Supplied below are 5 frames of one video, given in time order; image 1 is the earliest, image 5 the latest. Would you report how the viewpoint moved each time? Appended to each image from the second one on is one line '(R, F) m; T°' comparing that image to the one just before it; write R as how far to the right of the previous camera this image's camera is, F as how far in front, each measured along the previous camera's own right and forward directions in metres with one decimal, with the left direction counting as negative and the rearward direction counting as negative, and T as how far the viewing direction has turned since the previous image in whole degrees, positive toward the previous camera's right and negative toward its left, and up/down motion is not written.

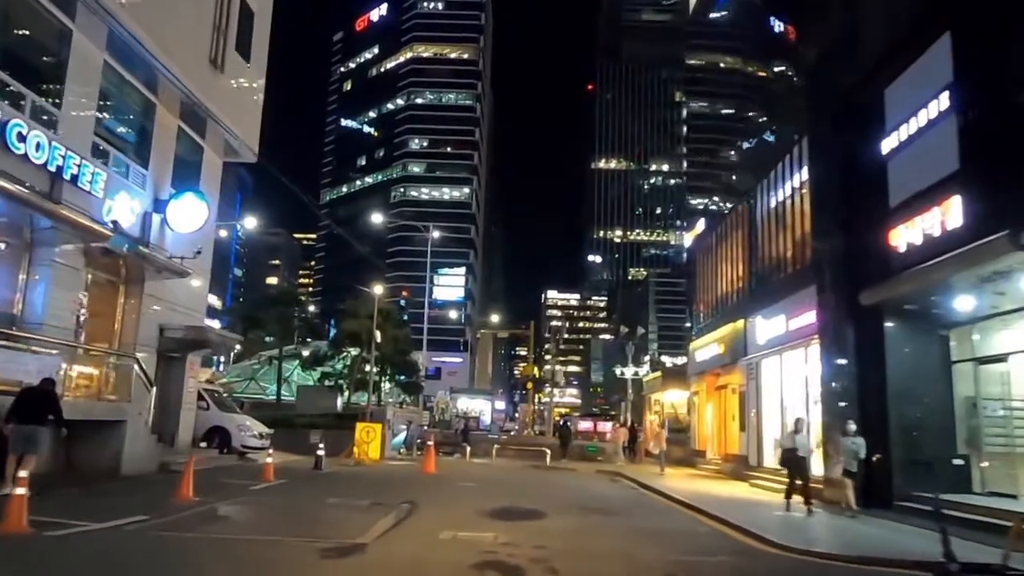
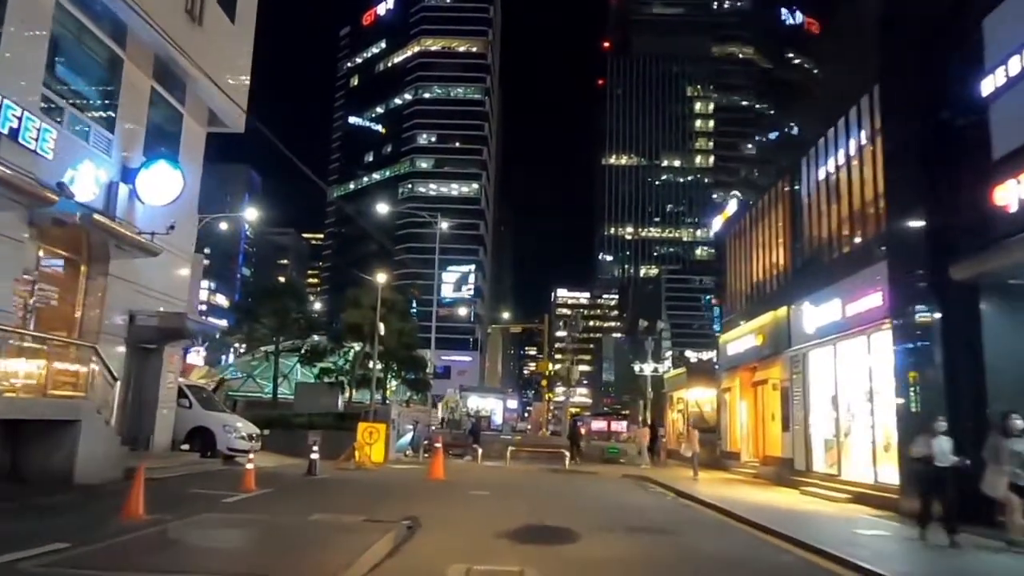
(-0.3, +2.9) m; -1°
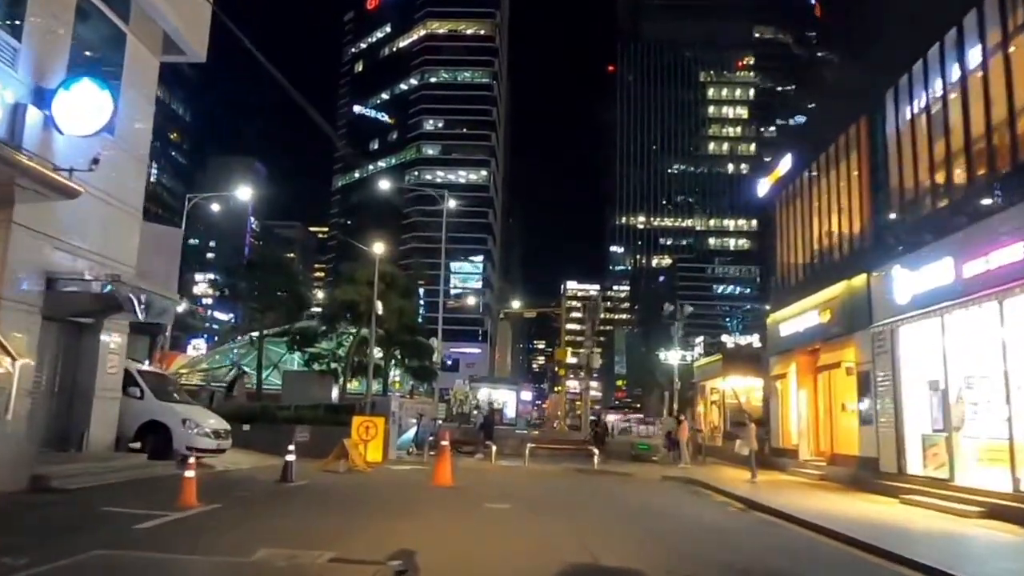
(-0.4, +4.4) m; -1°
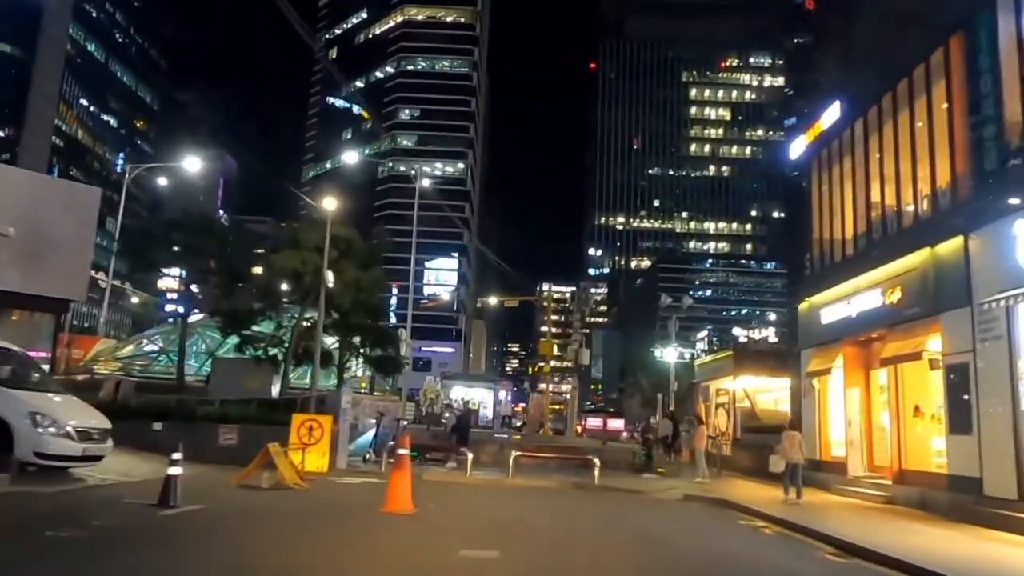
(-0.3, +5.4) m; +2°
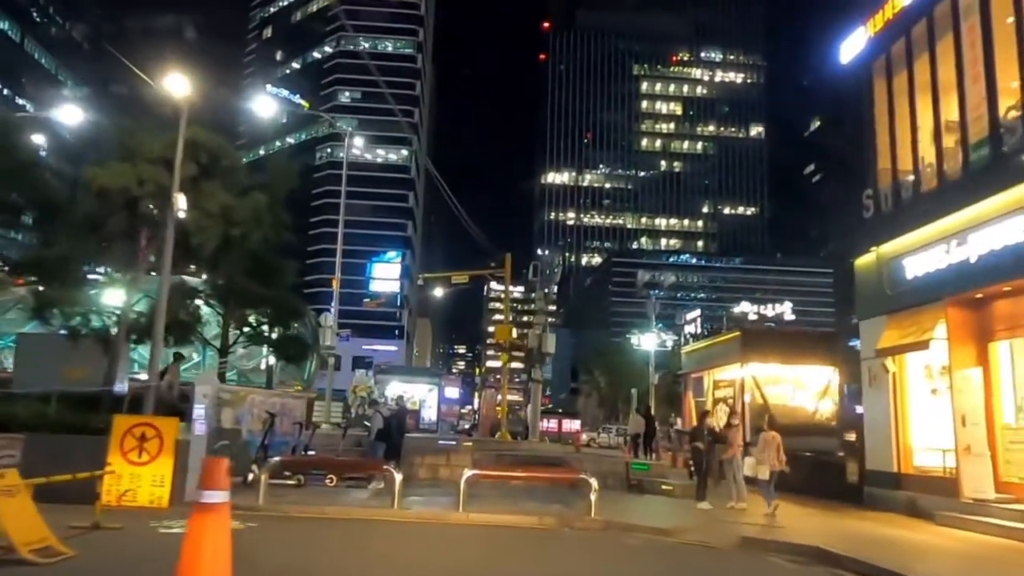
(-0.1, +7.5) m; +4°
